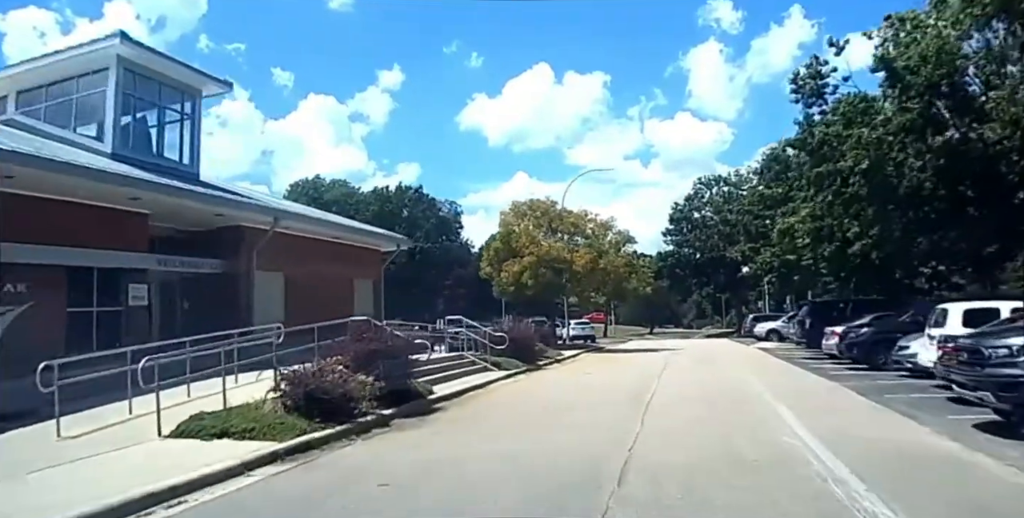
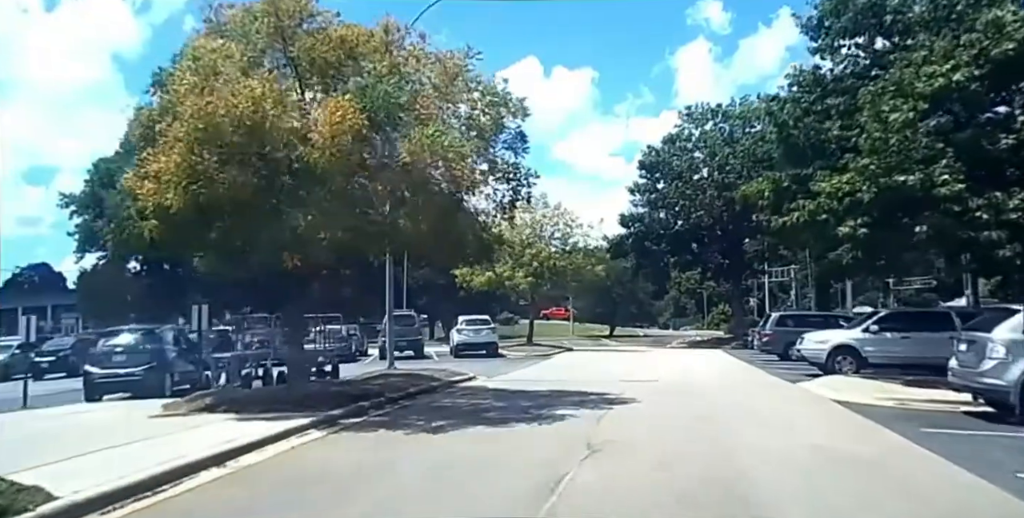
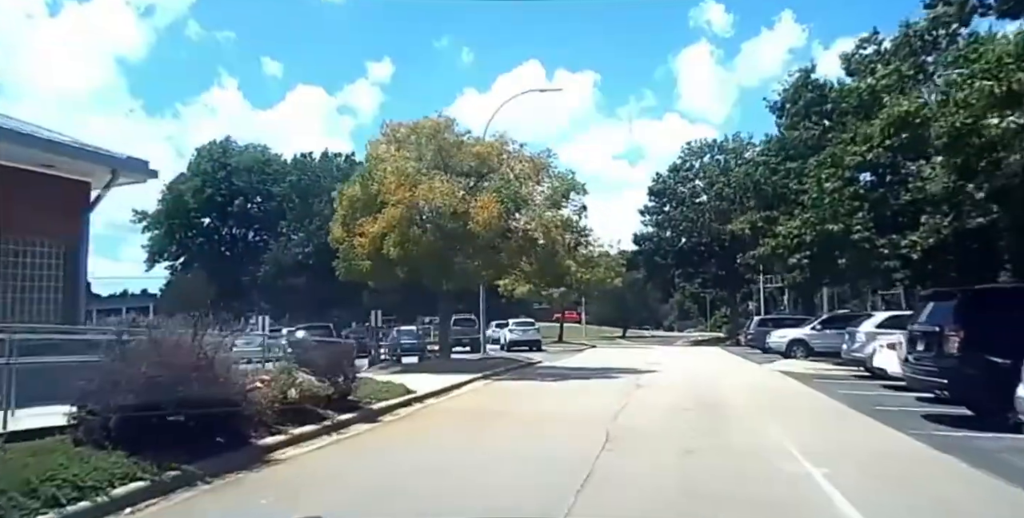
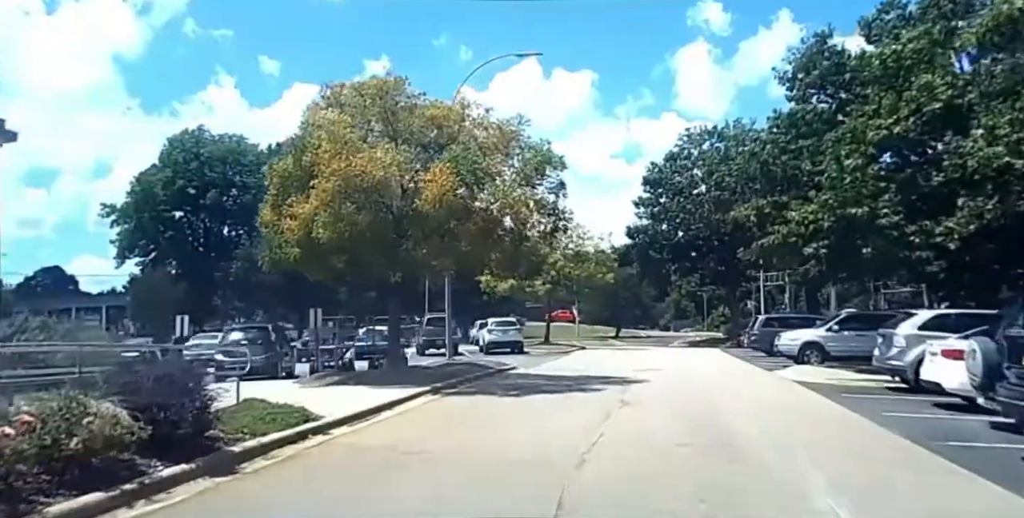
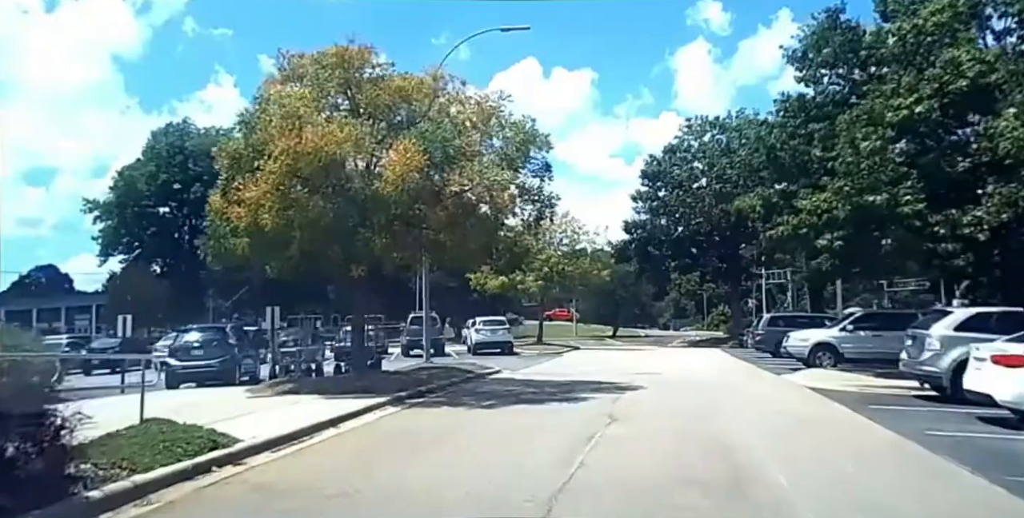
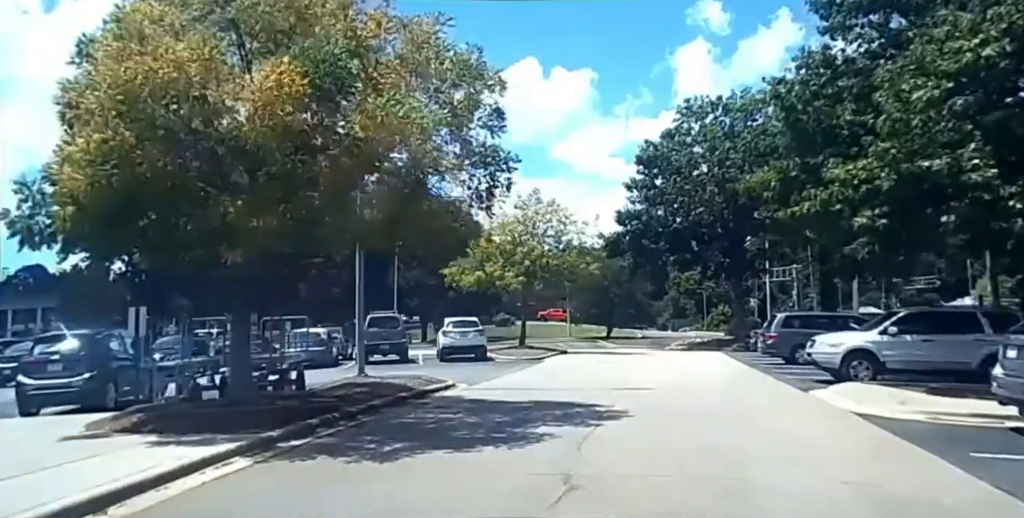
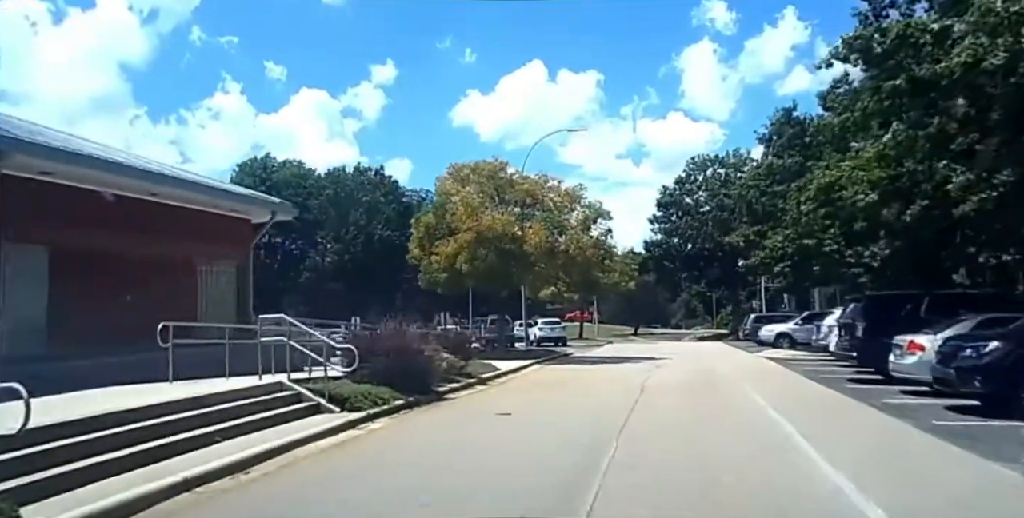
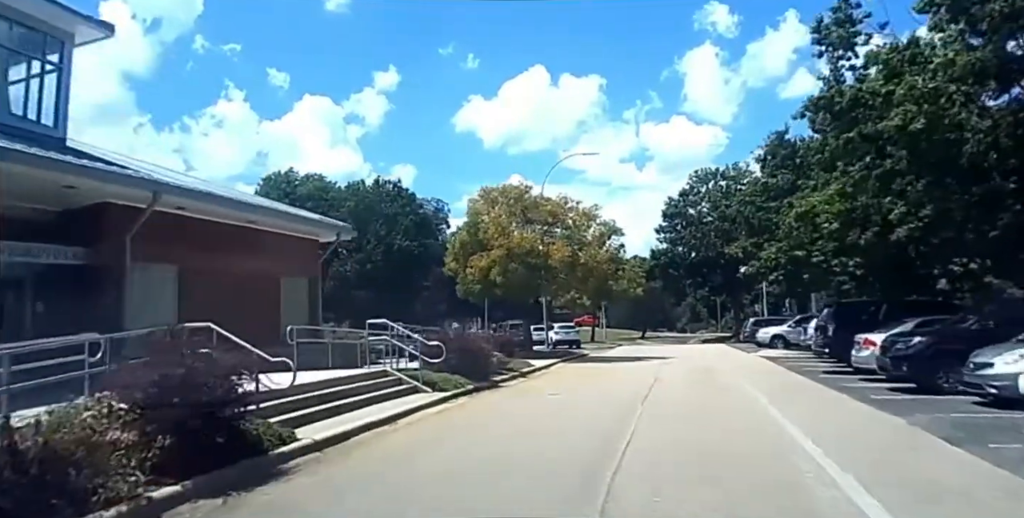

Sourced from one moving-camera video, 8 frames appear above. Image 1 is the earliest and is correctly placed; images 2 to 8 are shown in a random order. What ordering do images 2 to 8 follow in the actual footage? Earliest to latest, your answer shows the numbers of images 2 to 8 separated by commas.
8, 7, 3, 4, 5, 2, 6
